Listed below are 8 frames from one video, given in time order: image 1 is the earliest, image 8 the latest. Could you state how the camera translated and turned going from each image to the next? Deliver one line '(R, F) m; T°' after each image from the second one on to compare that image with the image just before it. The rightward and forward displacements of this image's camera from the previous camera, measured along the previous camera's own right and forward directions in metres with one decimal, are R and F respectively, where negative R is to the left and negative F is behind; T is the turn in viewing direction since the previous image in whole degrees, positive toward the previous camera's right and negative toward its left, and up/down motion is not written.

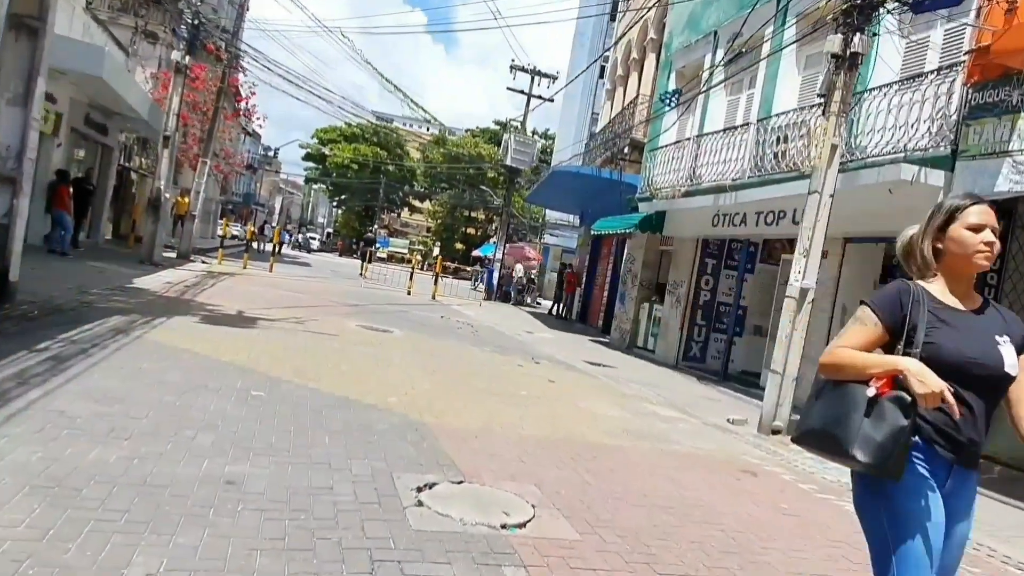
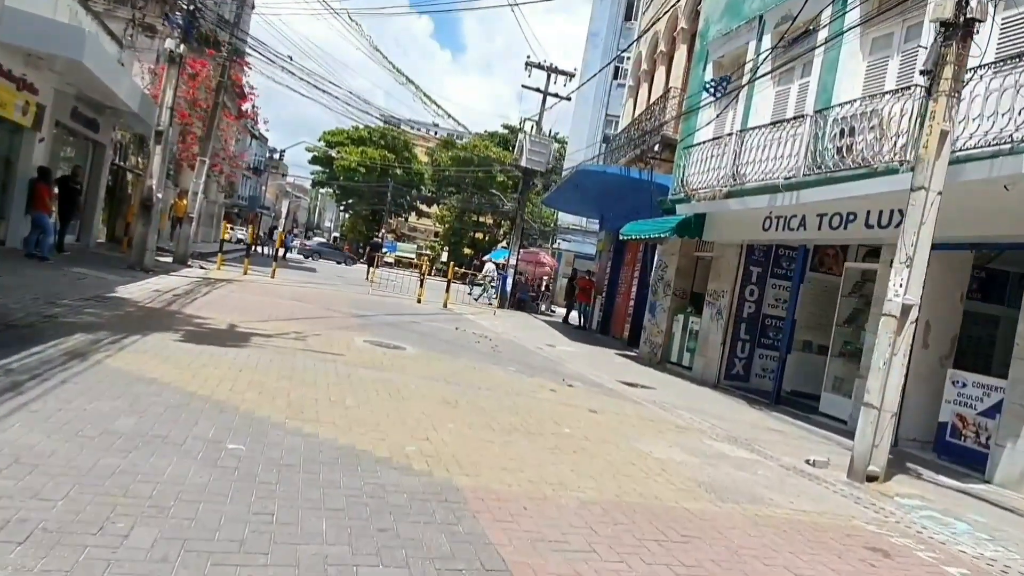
(-0.3, +1.4) m; 0°
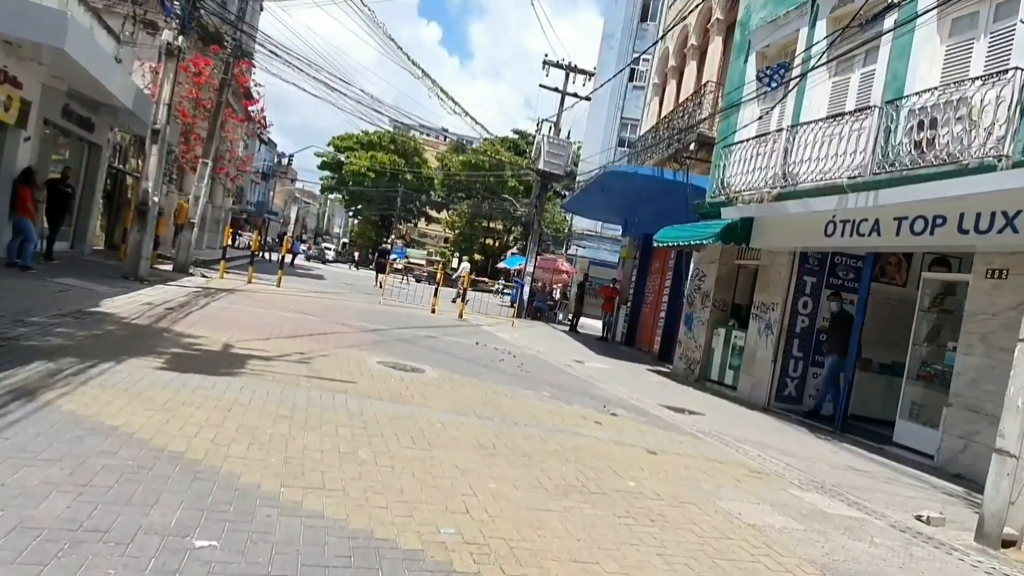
(-0.3, +1.3) m; -1°
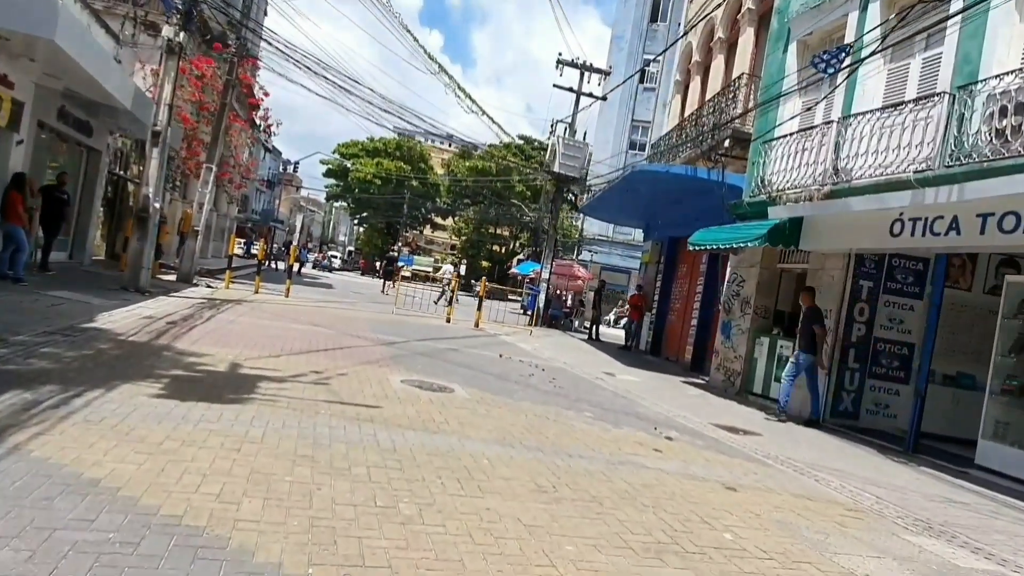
(-0.3, +1.0) m; 0°
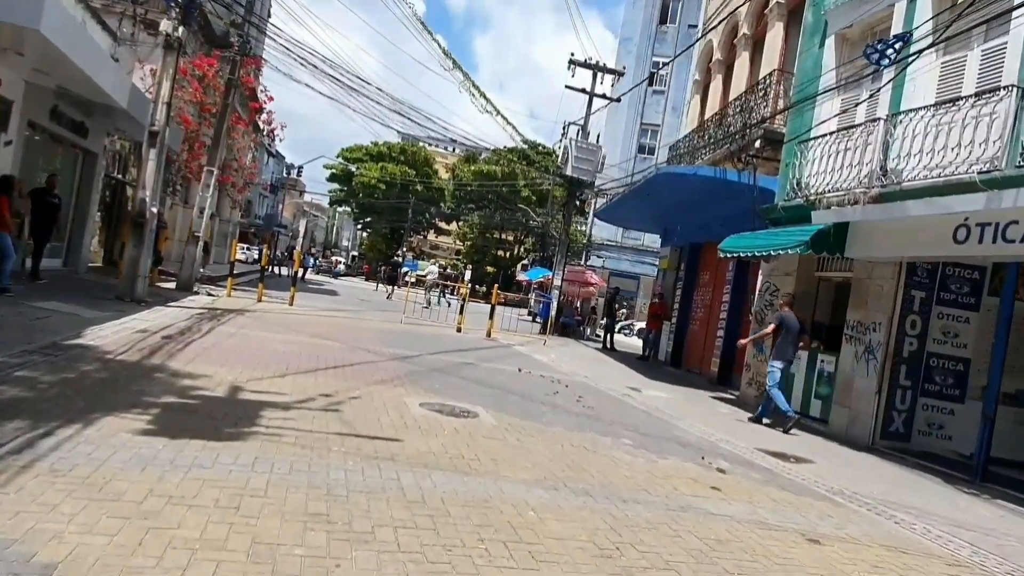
(-0.2, +0.8) m; 0°
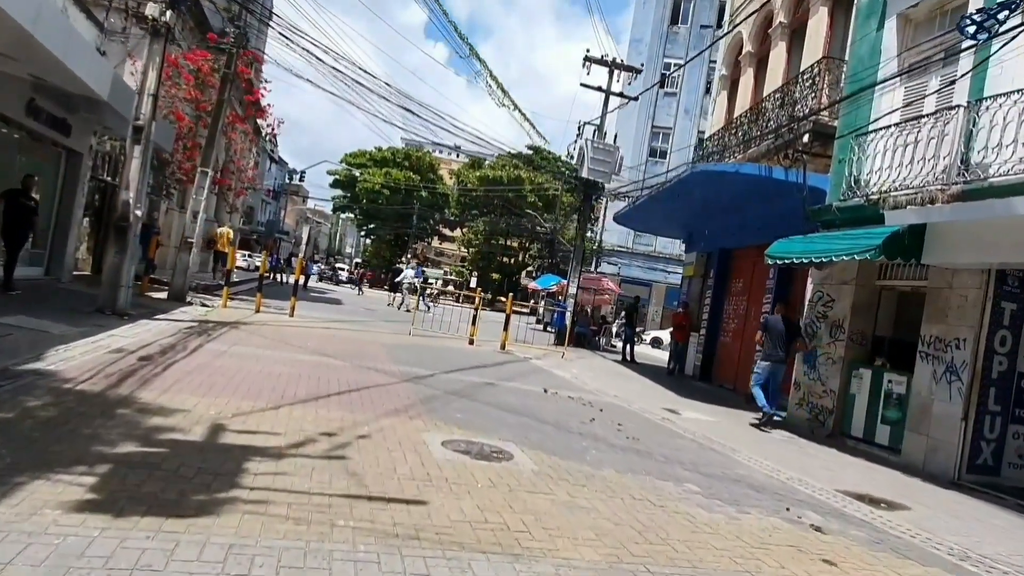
(-0.3, +1.3) m; 0°
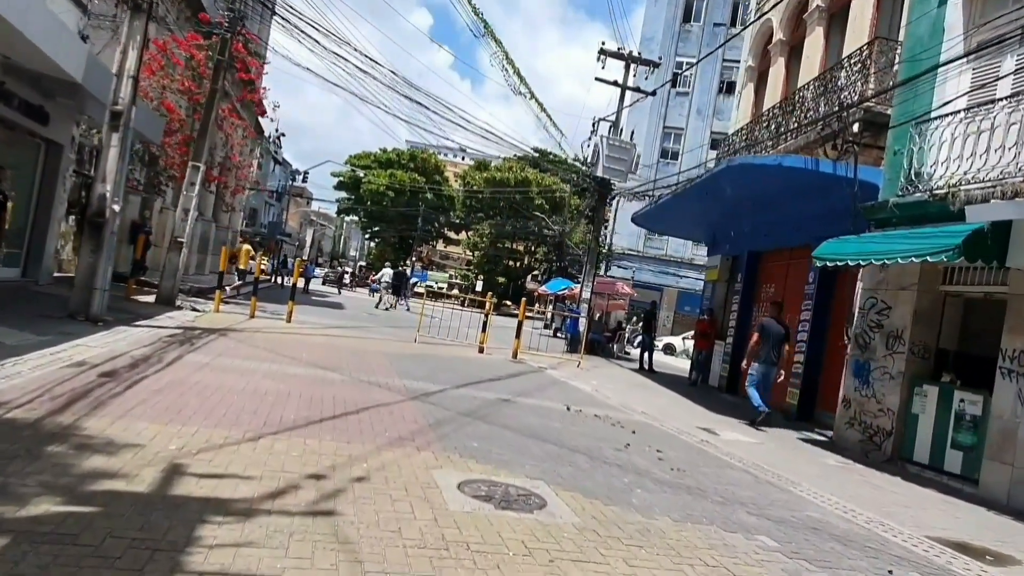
(-0.2, +1.2) m; 0°
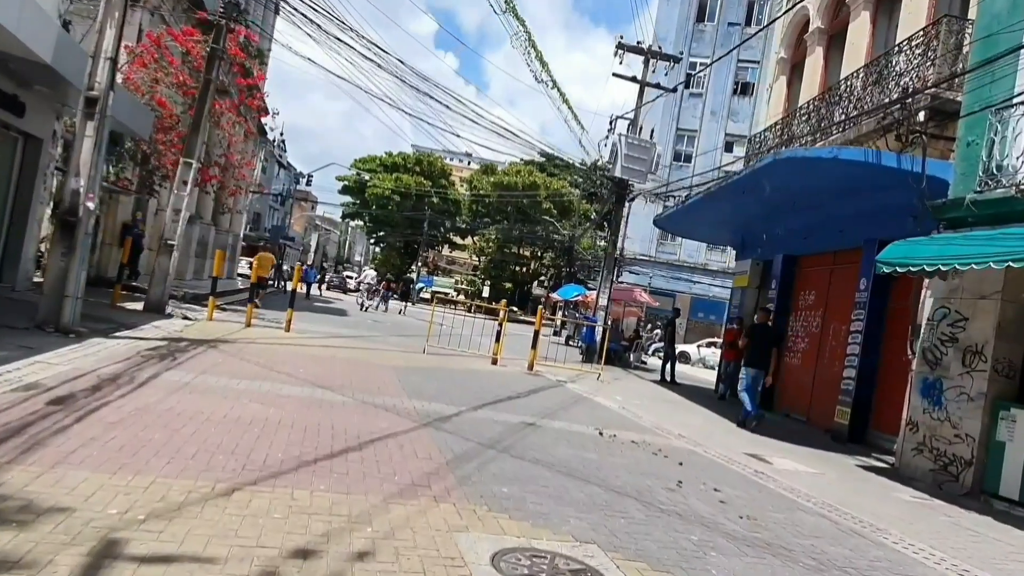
(-0.2, +1.2) m; 0°
